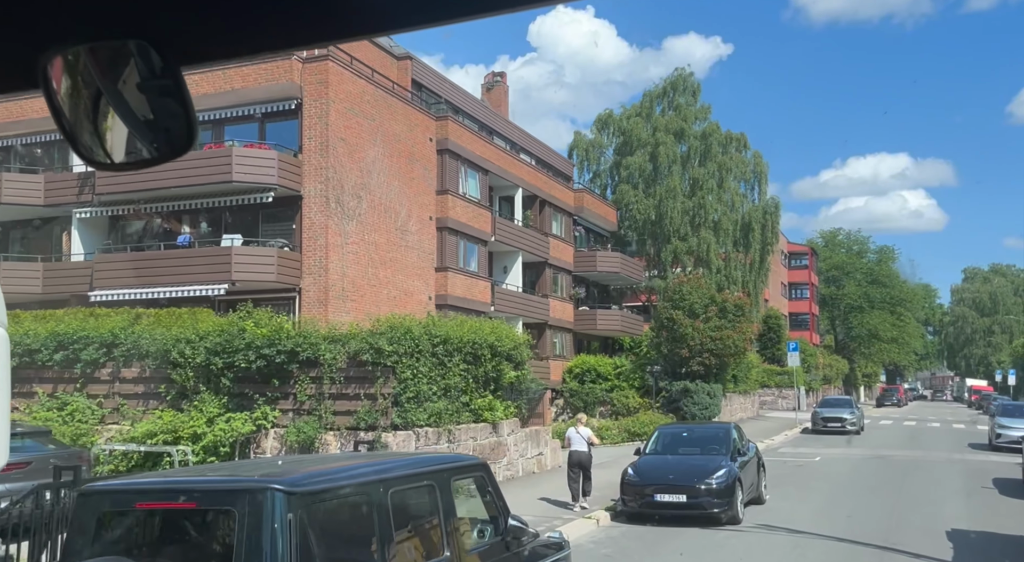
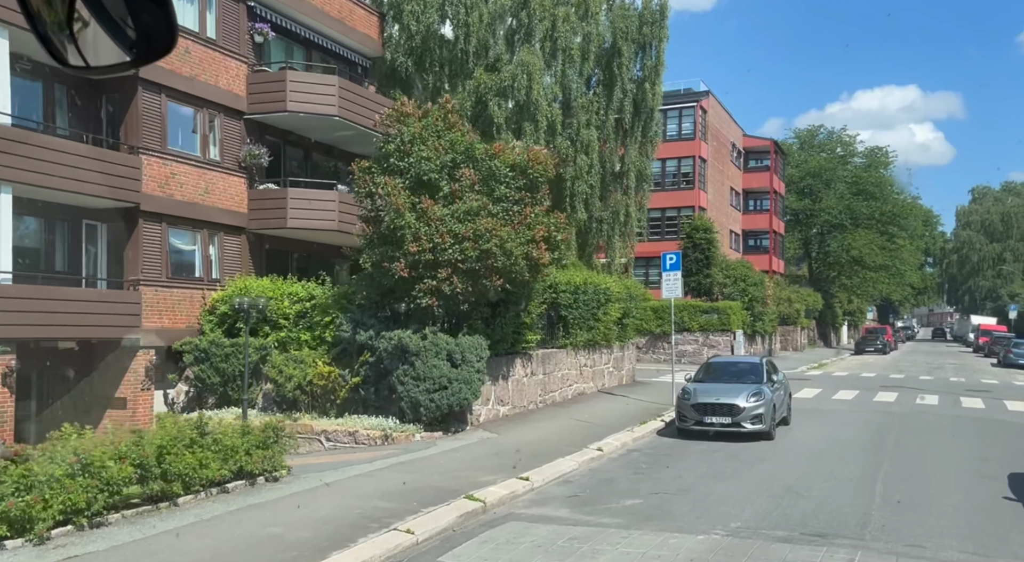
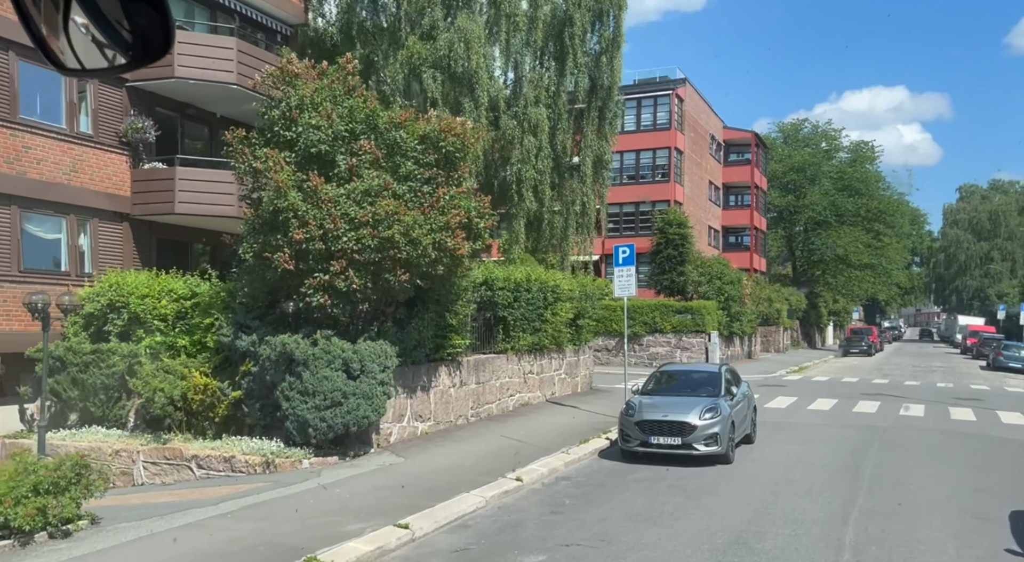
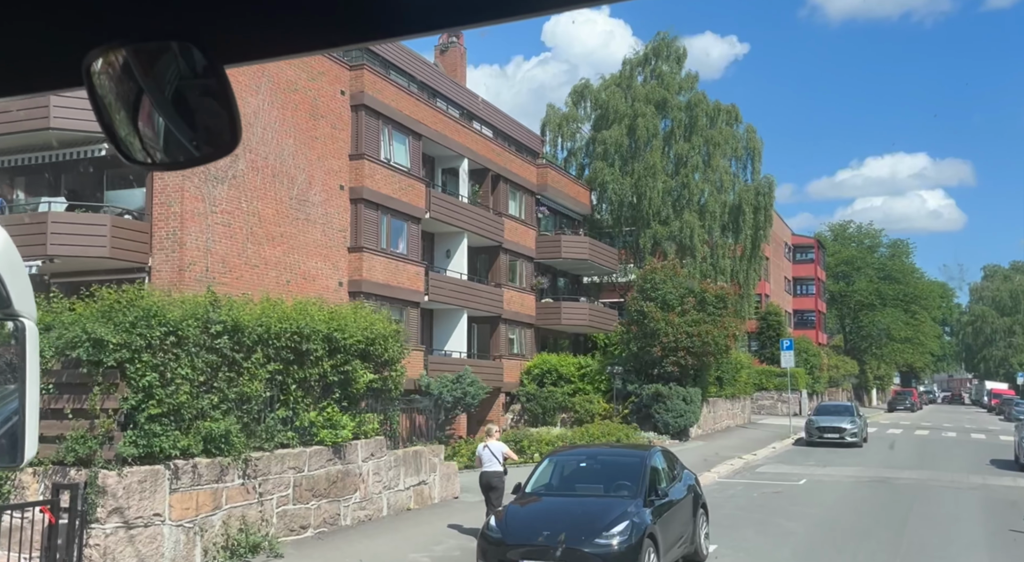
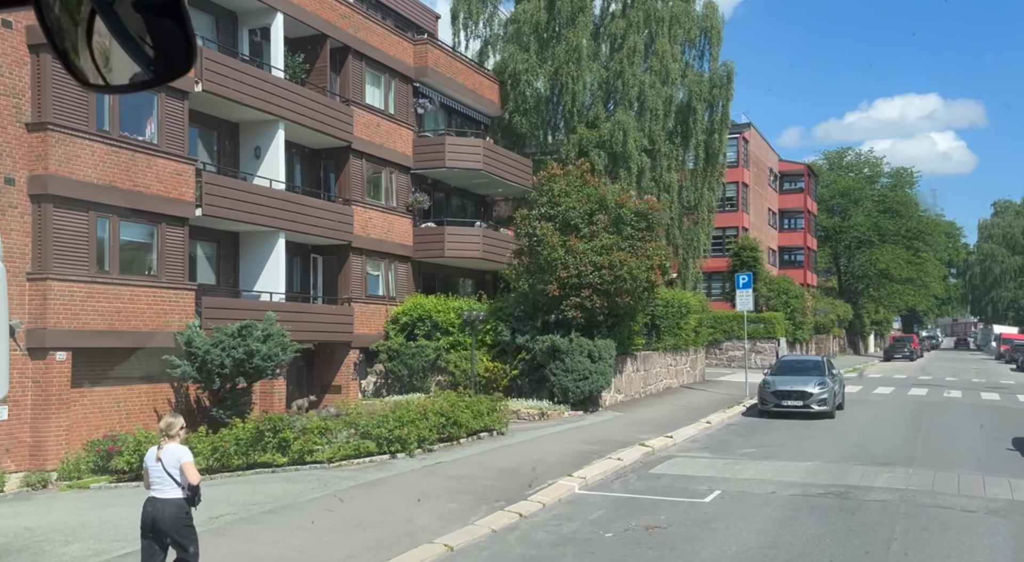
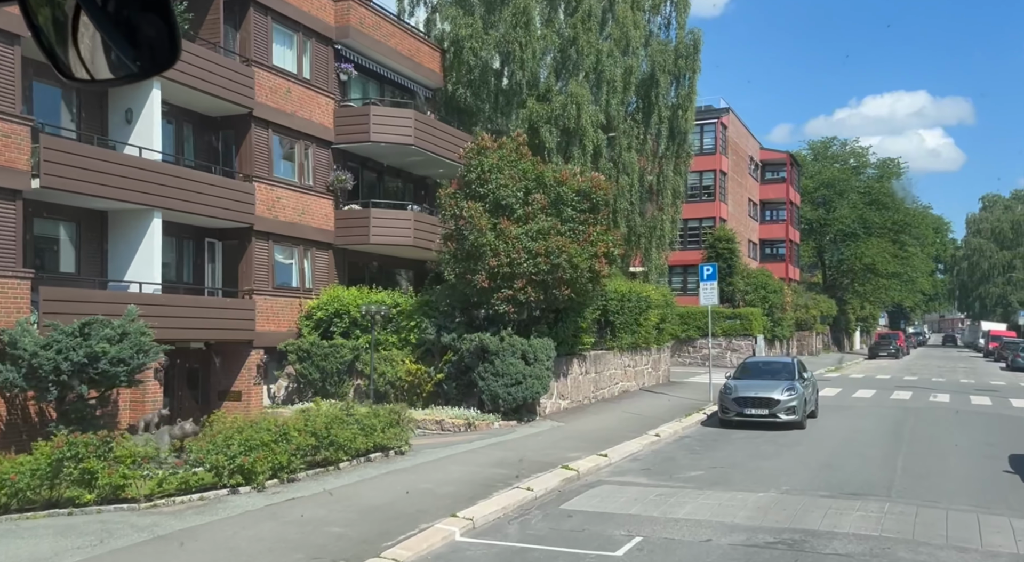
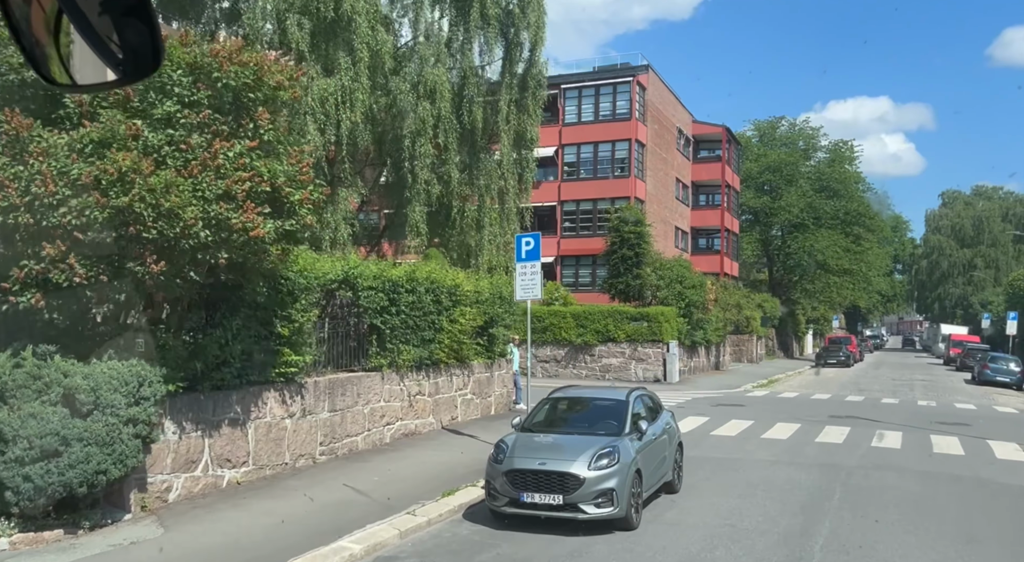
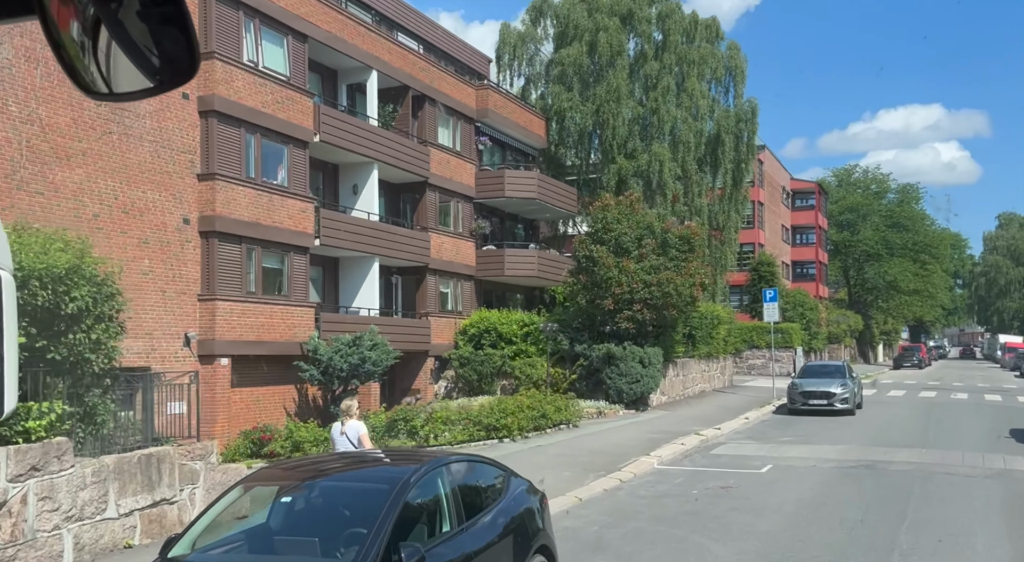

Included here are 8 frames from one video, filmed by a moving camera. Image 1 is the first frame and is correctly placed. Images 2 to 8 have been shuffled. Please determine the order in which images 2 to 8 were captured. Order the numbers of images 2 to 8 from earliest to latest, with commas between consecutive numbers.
4, 8, 5, 6, 2, 3, 7
